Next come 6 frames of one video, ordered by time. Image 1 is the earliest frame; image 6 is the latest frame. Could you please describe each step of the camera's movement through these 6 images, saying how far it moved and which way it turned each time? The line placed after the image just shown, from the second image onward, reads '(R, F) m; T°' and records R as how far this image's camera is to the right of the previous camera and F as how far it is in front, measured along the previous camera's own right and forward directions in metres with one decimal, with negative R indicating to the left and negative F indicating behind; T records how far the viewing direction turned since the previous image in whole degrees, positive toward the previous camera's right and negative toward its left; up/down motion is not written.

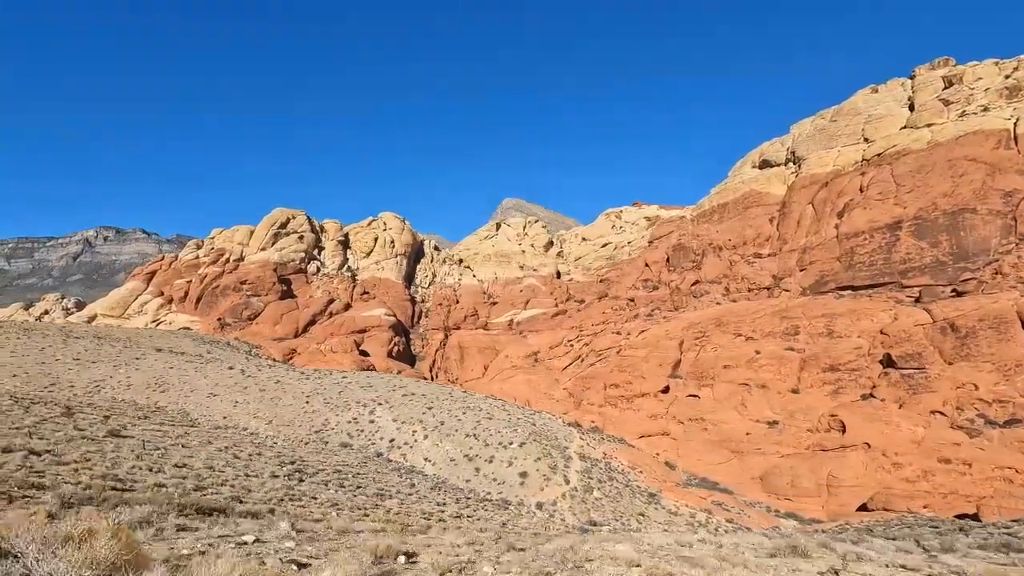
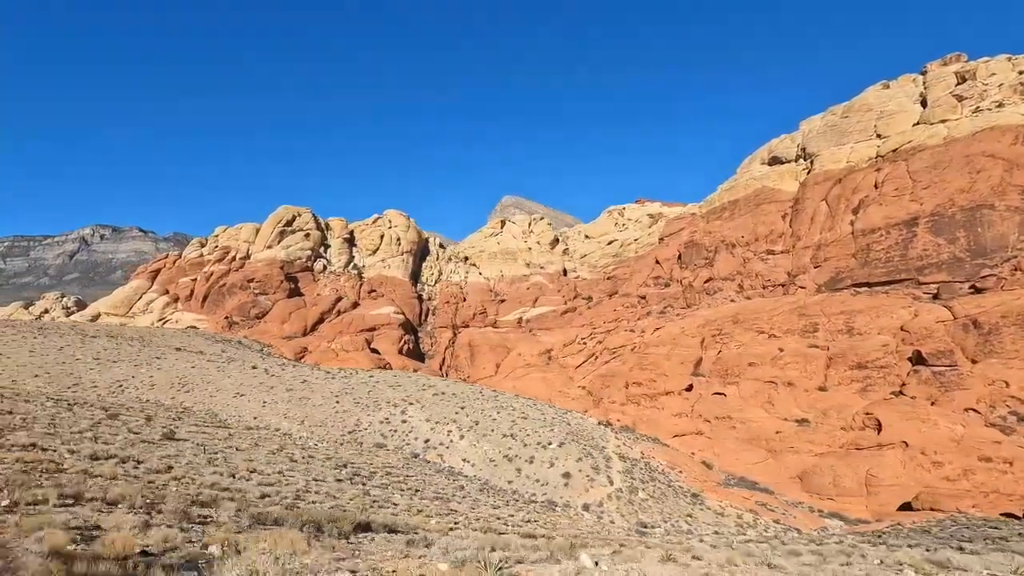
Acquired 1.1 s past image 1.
(-1.3, +0.3) m; +1°
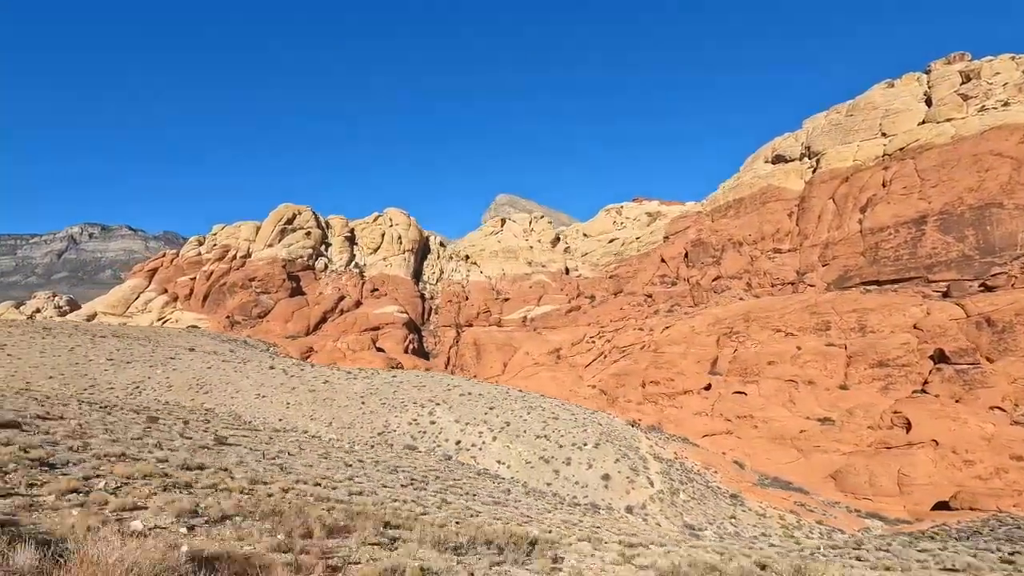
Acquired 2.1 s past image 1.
(-1.3, +0.3) m; +1°
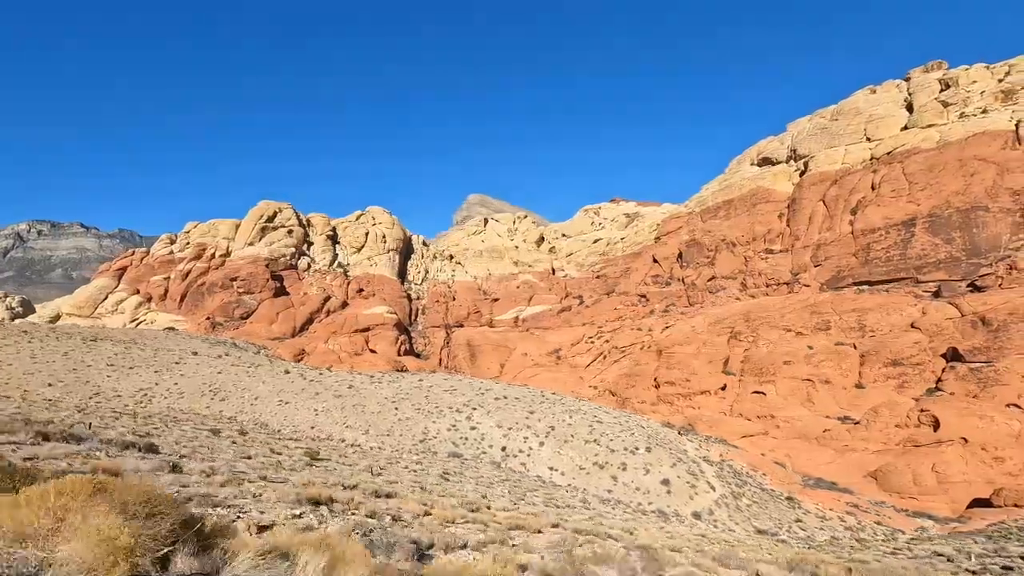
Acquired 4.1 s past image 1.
(-2.5, +0.7) m; +4°
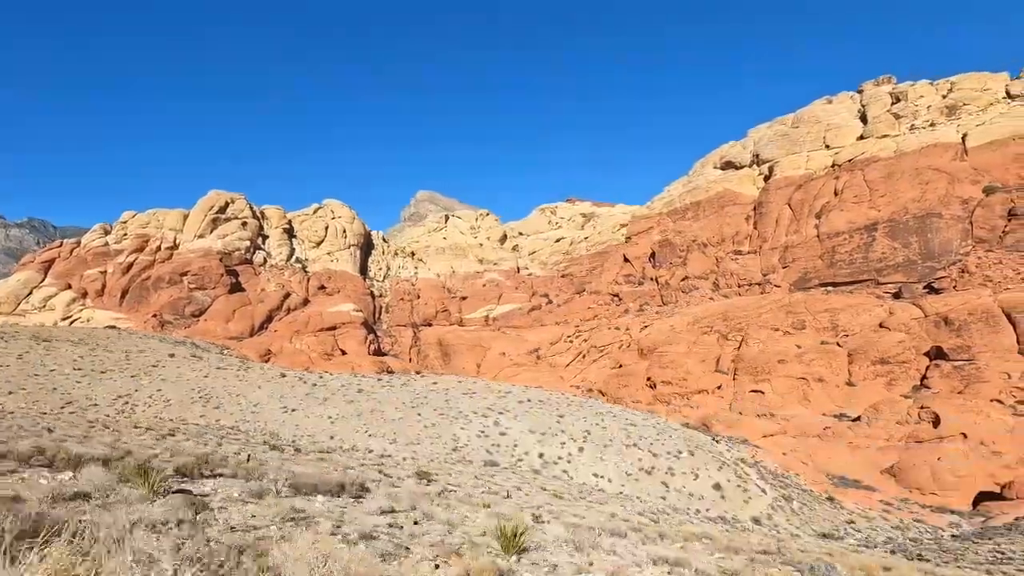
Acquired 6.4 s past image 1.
(-2.9, +1.1) m; +6°
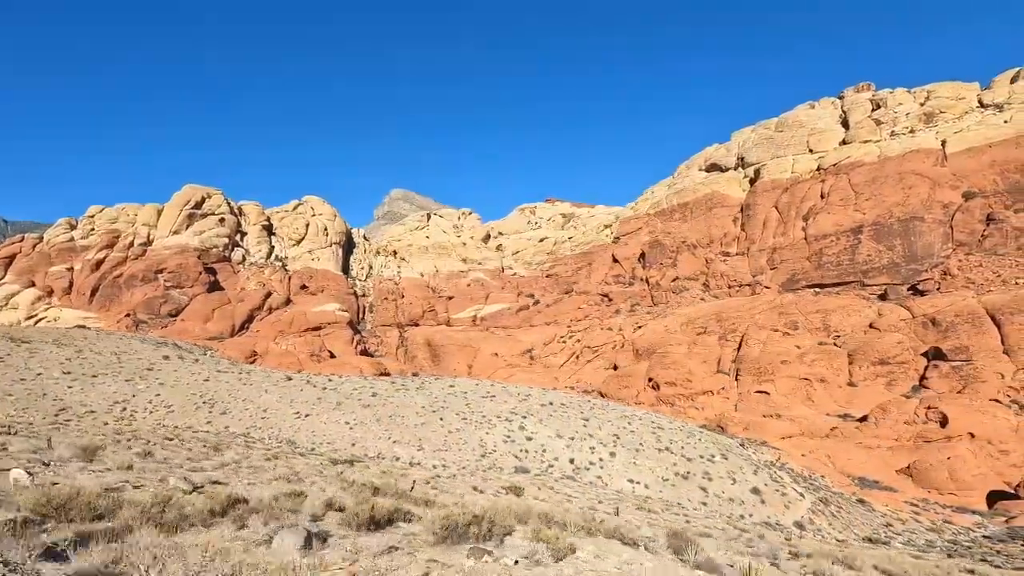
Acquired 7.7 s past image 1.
(-1.7, +0.6) m; +3°
